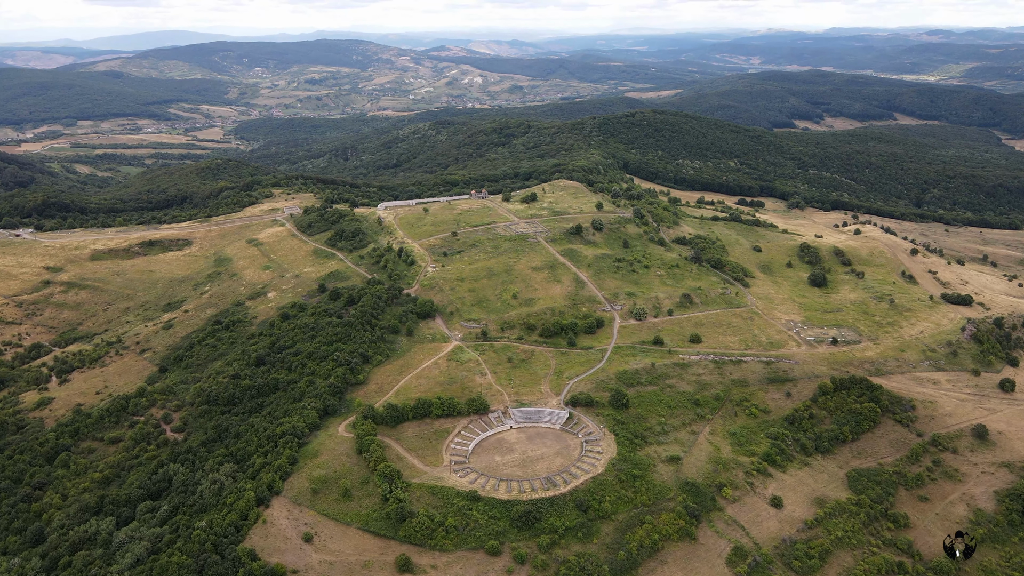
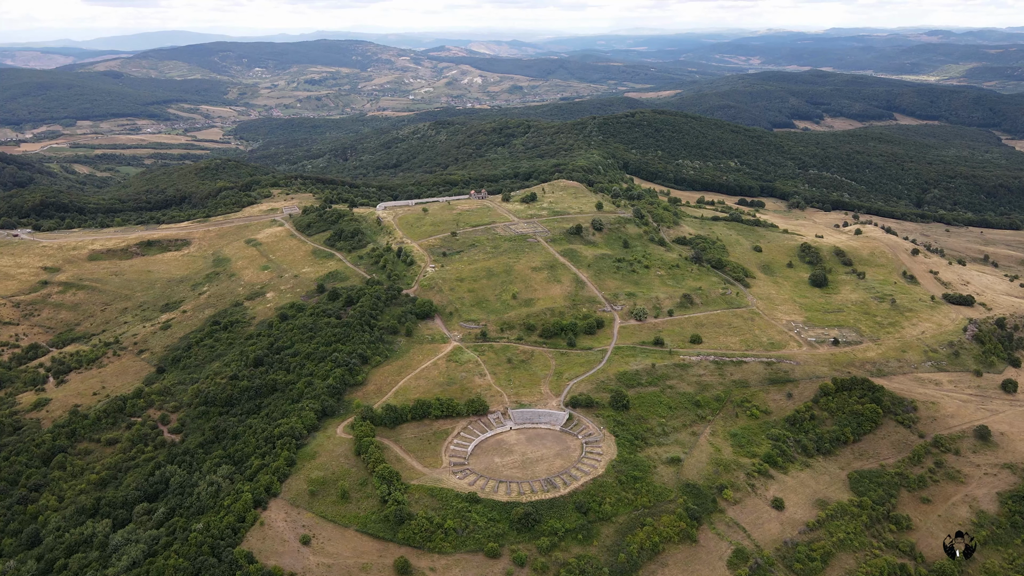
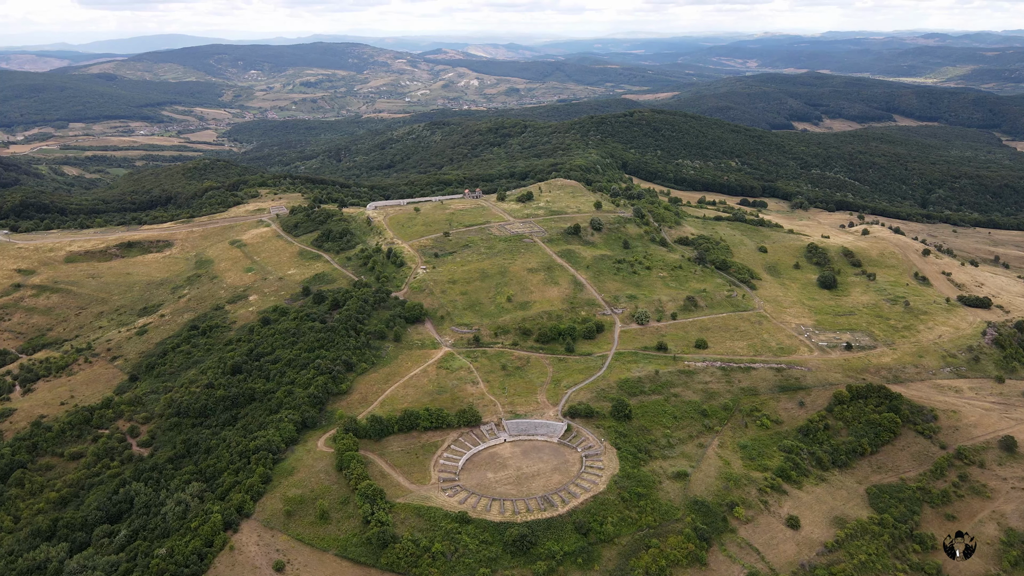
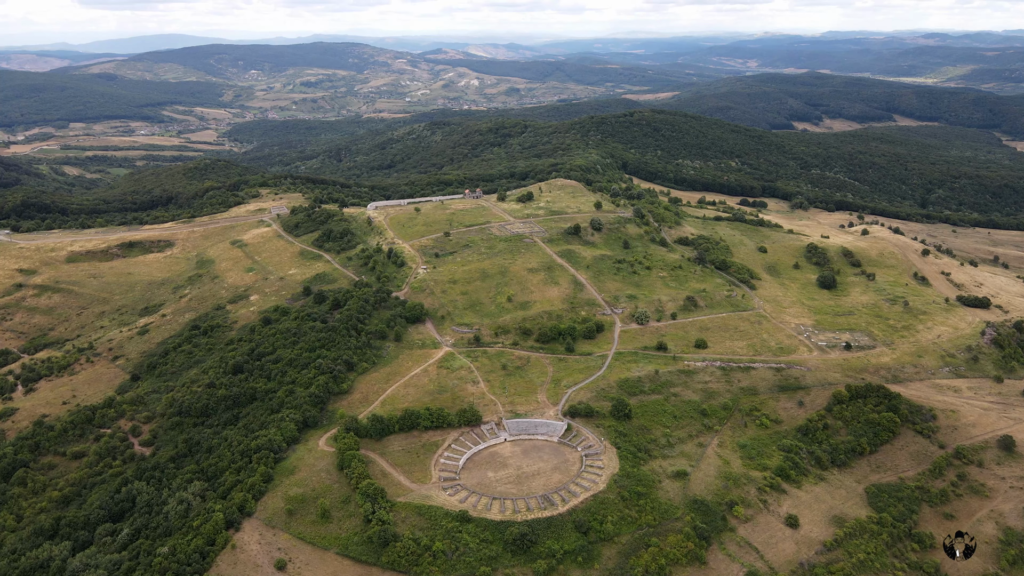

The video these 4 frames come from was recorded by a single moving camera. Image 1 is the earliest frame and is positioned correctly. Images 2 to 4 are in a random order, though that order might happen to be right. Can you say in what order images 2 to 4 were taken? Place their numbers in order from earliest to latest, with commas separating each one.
2, 4, 3
